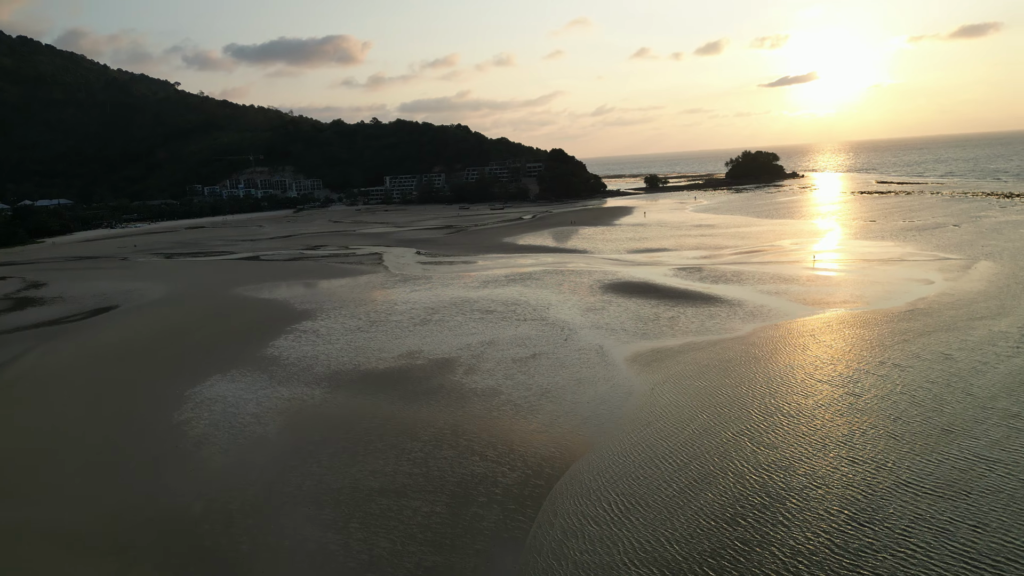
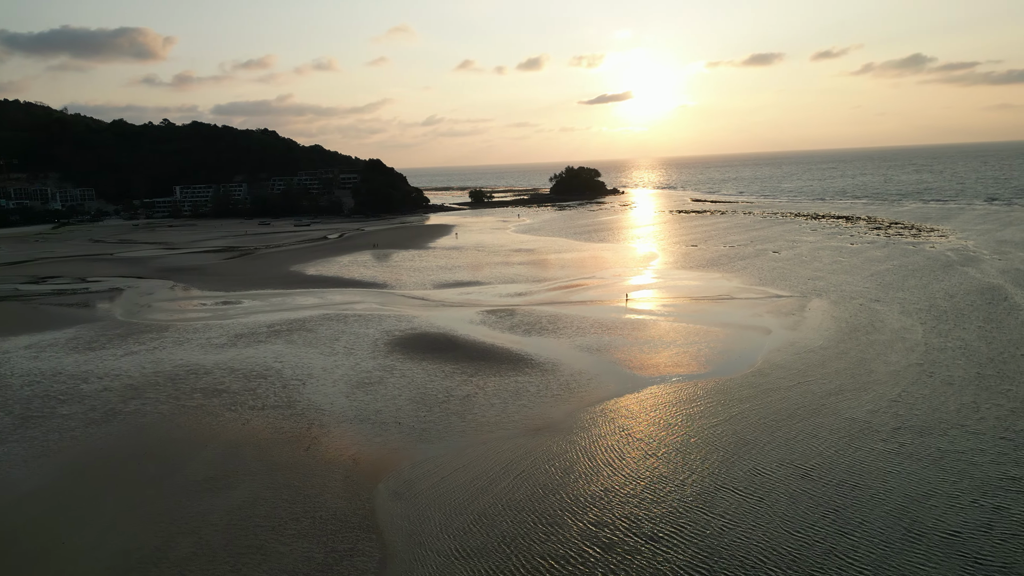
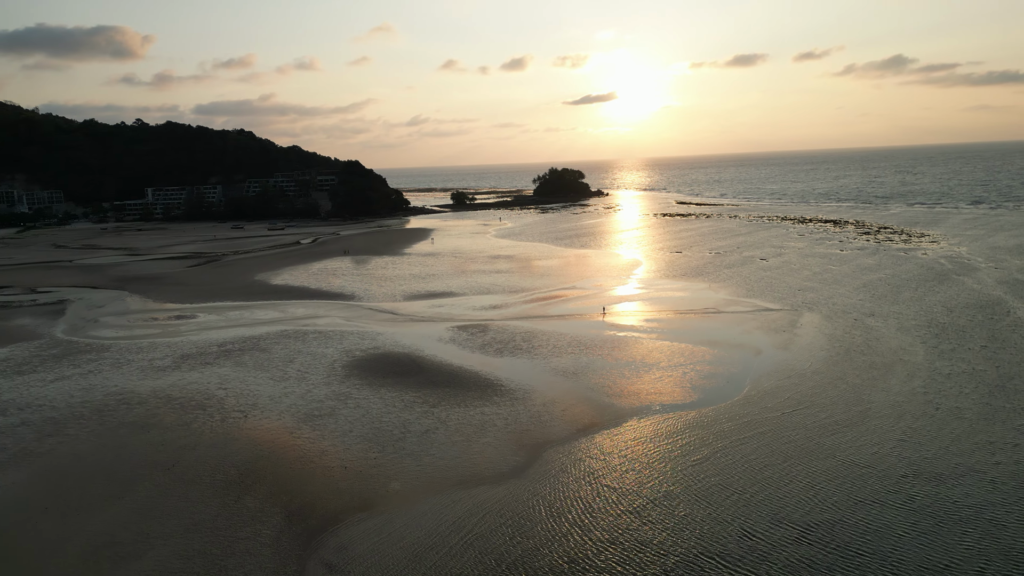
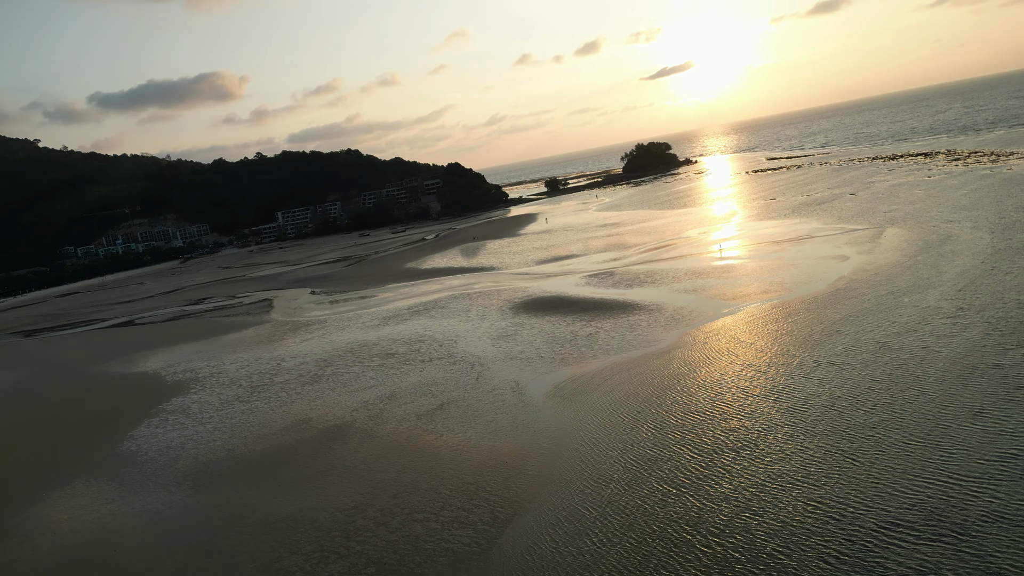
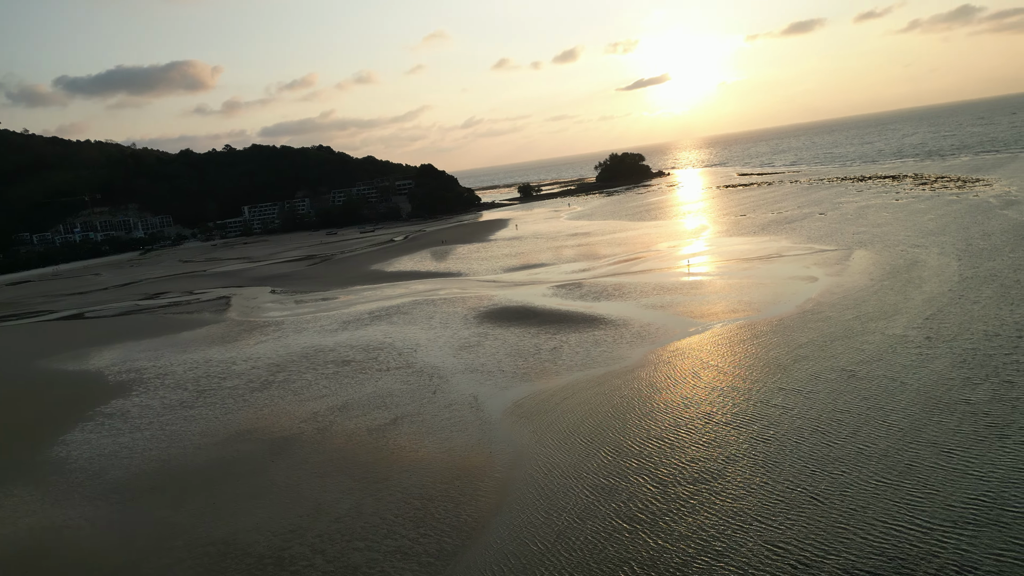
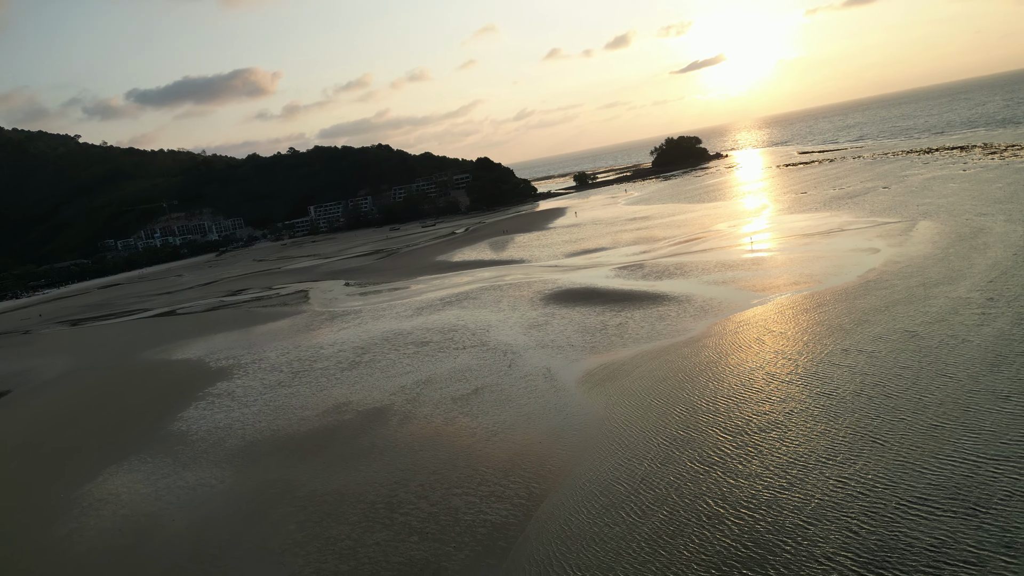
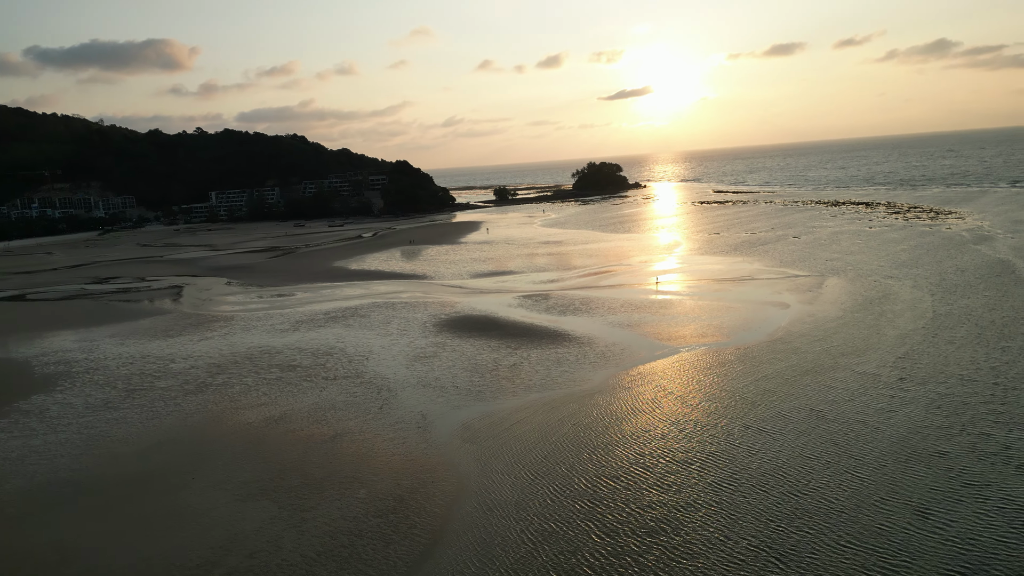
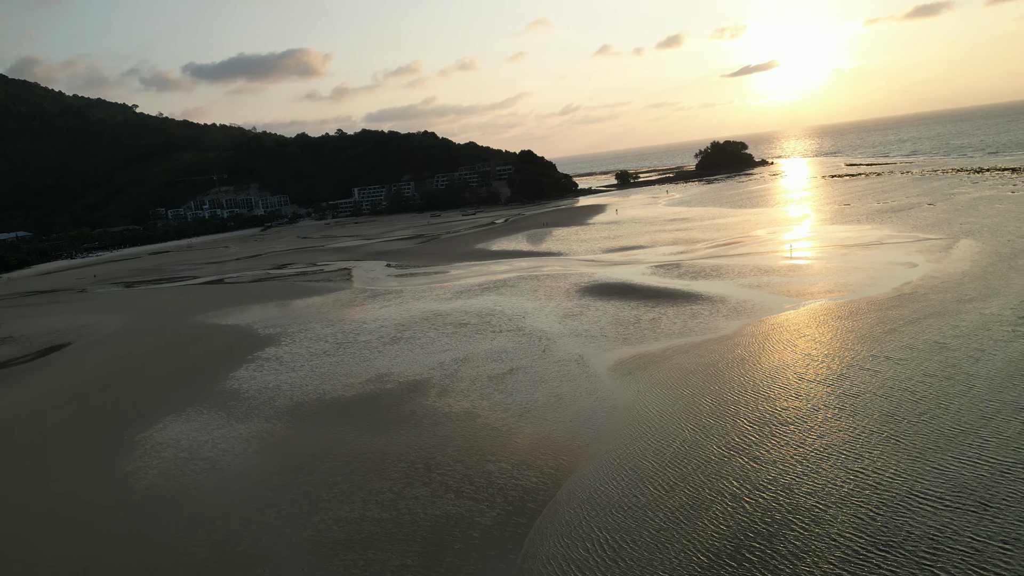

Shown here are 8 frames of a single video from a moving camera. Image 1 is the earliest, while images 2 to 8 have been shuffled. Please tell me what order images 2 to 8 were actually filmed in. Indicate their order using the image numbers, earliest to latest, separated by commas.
8, 6, 4, 5, 7, 2, 3
